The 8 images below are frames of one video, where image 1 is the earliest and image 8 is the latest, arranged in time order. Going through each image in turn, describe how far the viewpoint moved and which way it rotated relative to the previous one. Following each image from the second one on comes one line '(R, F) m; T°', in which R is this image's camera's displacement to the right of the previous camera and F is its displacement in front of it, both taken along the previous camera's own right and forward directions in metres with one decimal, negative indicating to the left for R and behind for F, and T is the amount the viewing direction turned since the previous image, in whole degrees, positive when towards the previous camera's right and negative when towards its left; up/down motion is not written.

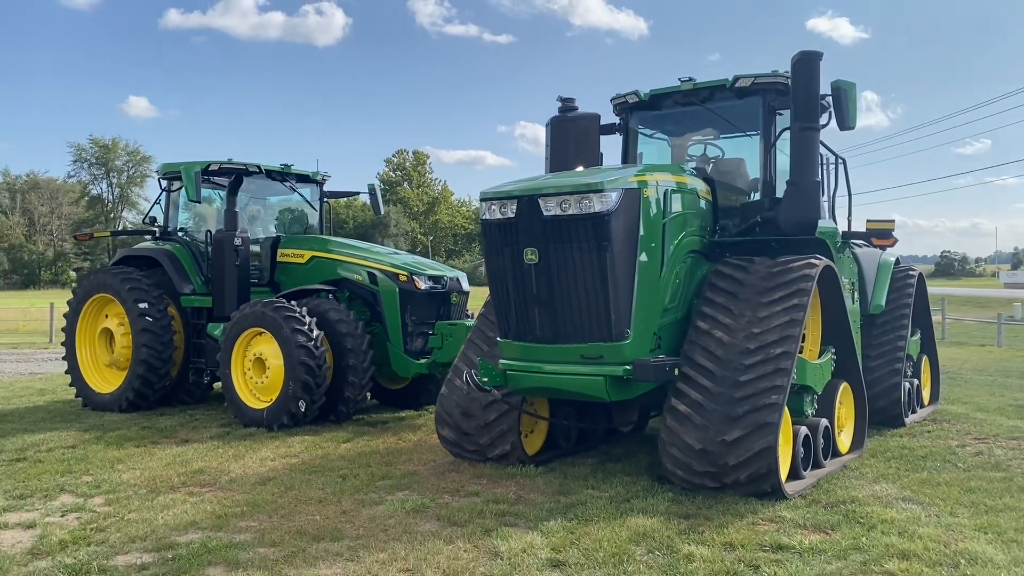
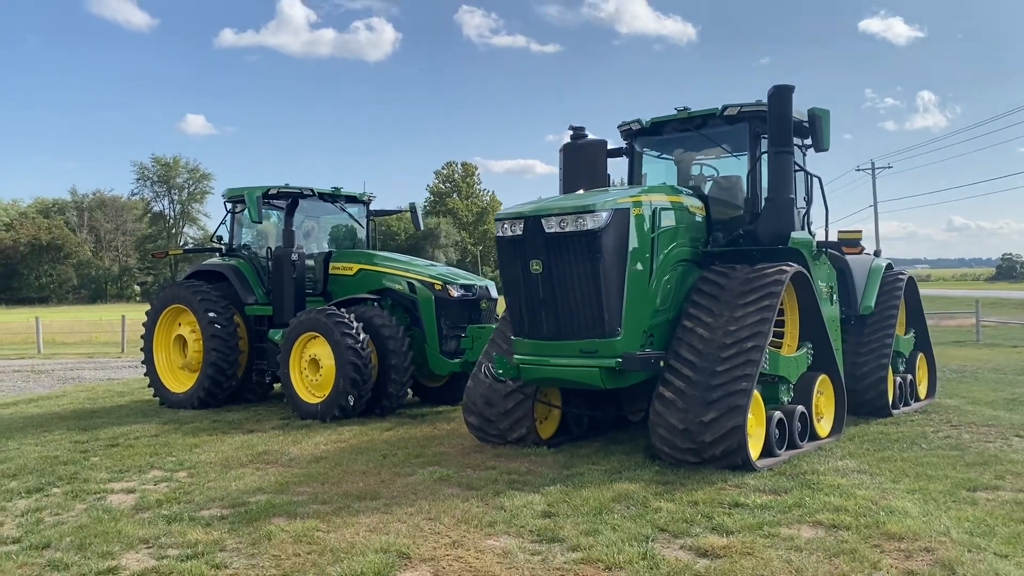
(+0.3, -0.9) m; -4°
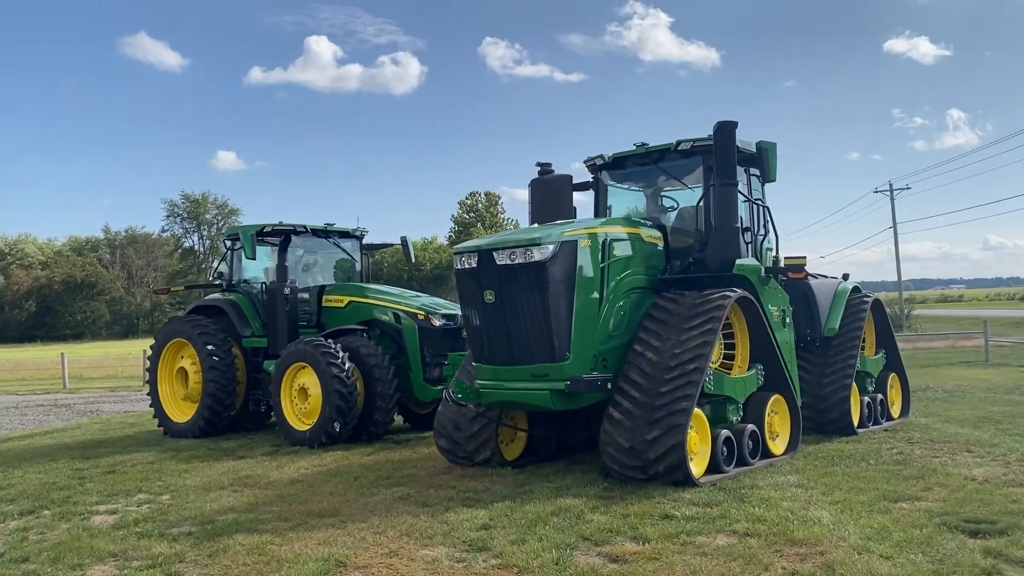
(+0.5, -0.4) m; -2°
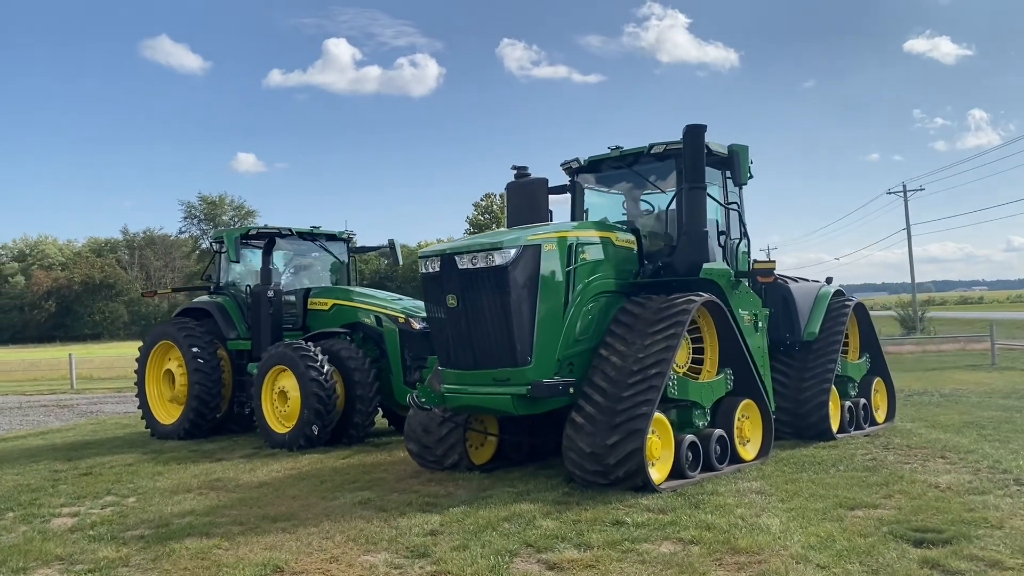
(+0.4, 0.0) m; -1°
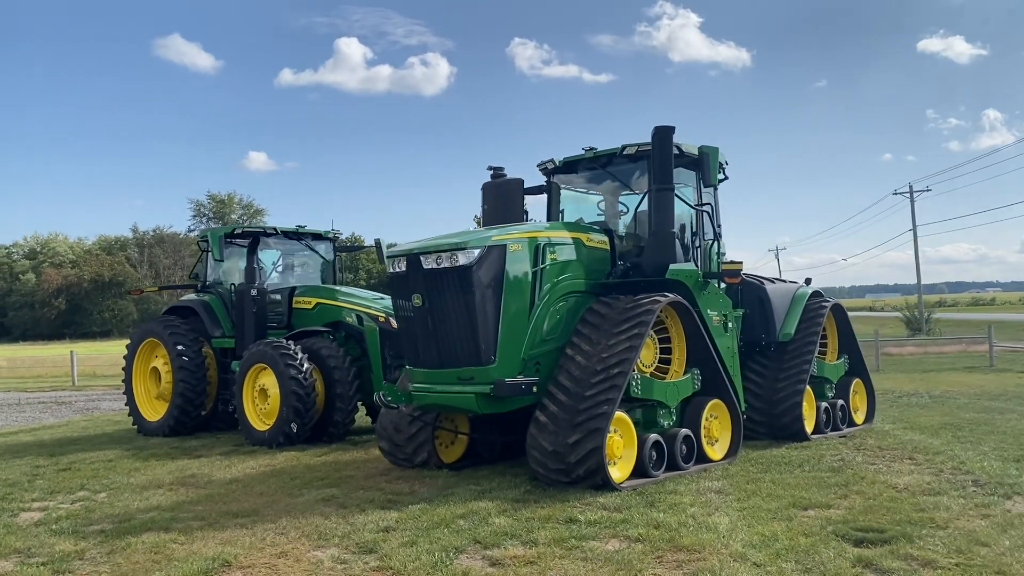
(+0.3, 0.0) m; -1°
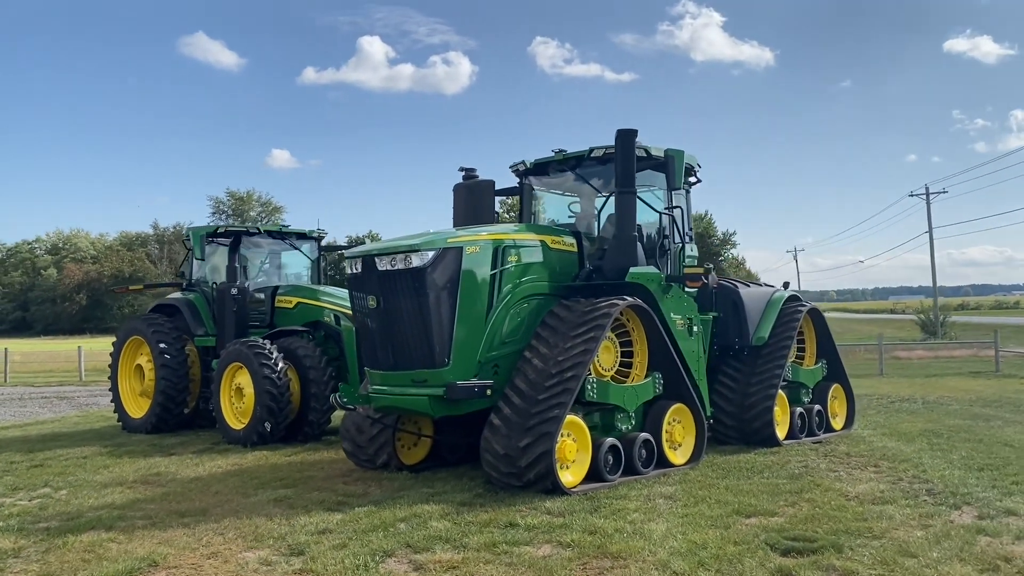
(+0.4, 0.0) m; -1°
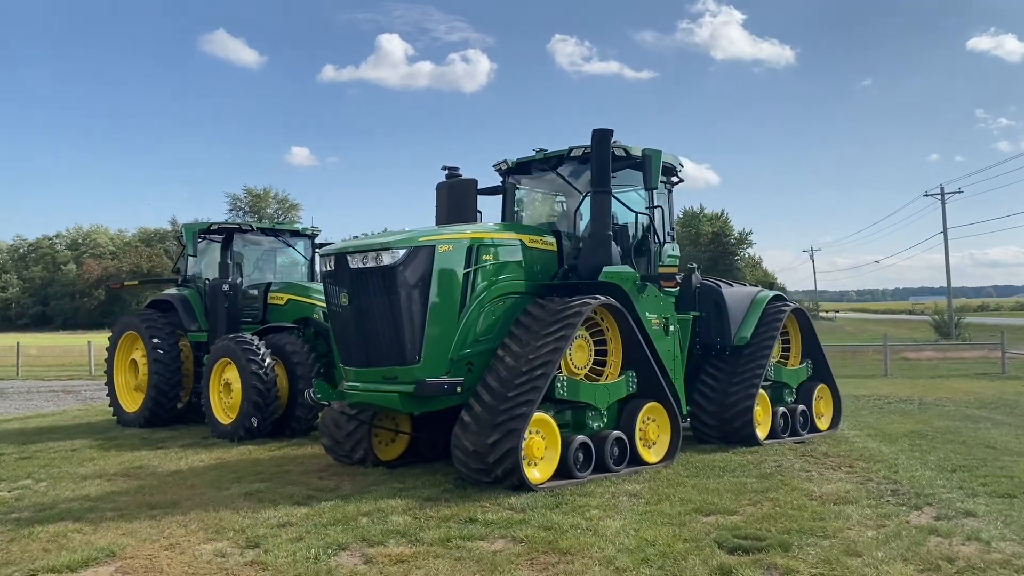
(+0.3, 0.0) m; -1°
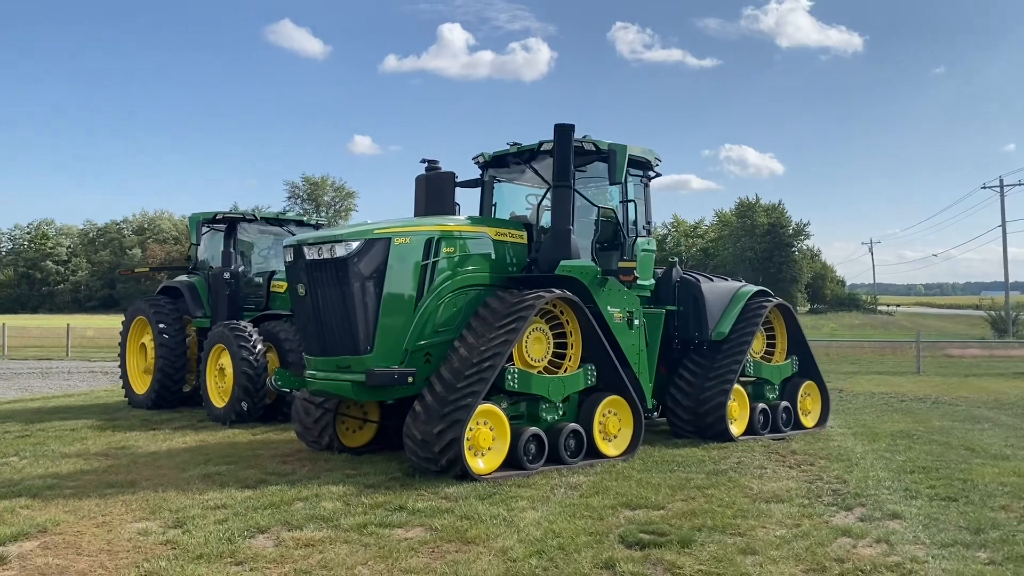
(+0.7, 0.0) m; -4°
